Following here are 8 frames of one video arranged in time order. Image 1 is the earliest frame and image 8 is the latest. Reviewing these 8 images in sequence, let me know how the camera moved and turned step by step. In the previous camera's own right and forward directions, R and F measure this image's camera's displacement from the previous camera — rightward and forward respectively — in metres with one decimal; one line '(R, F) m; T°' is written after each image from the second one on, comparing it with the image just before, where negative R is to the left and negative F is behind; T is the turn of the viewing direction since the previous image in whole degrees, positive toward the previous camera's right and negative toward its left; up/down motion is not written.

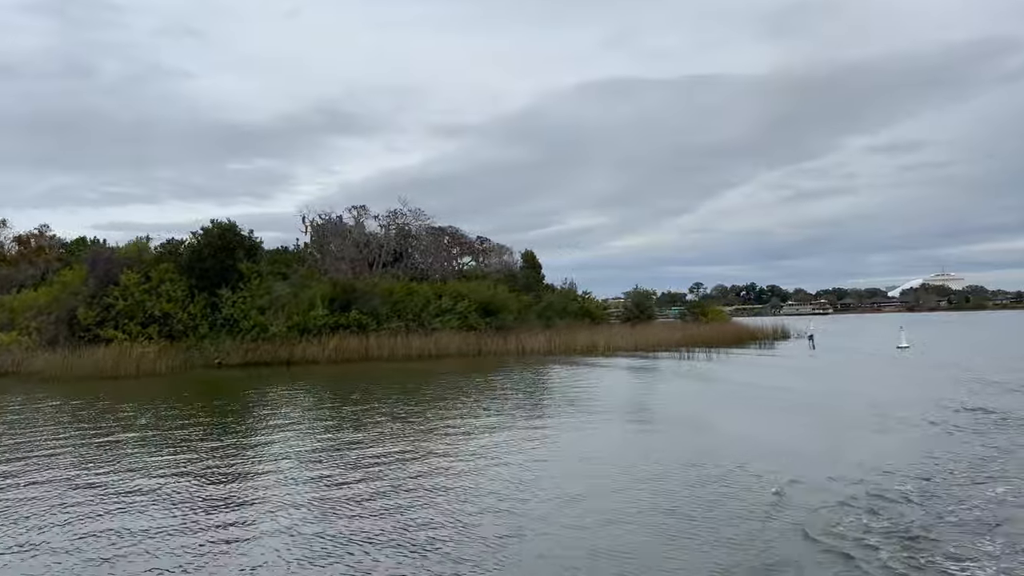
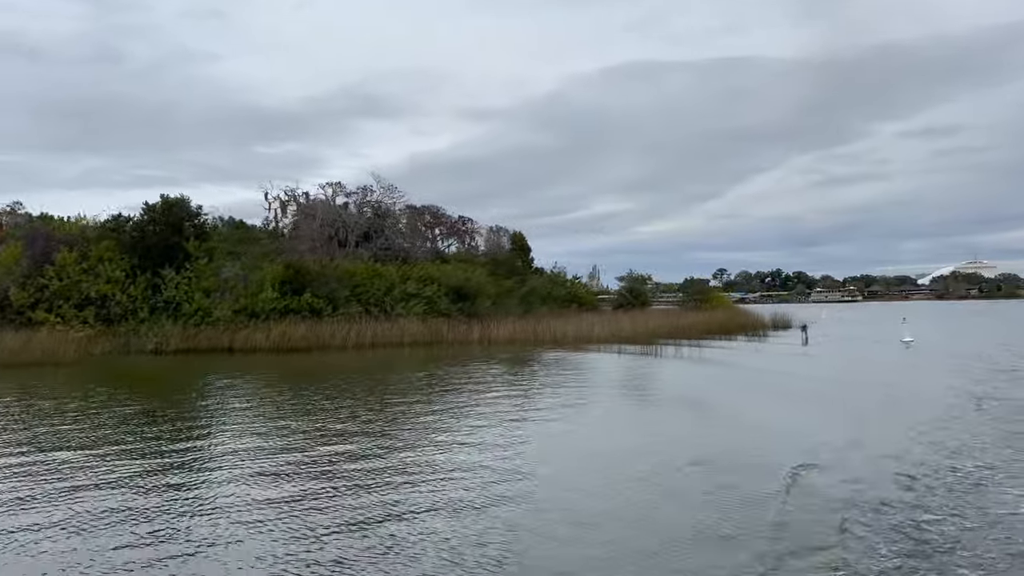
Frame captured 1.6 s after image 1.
(+1.6, +2.1) m; -2°
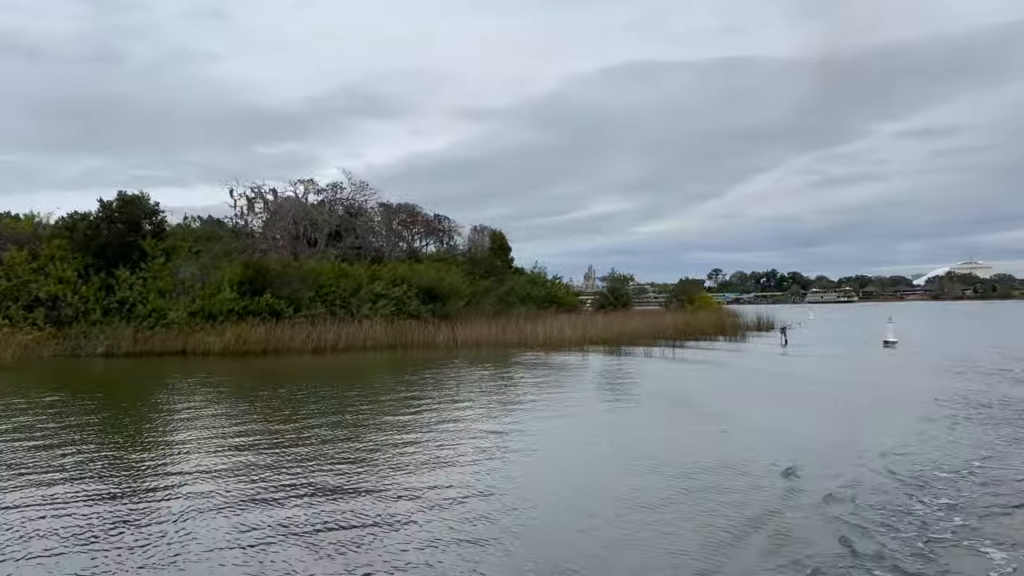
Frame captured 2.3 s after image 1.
(+0.7, +0.9) m; 0°
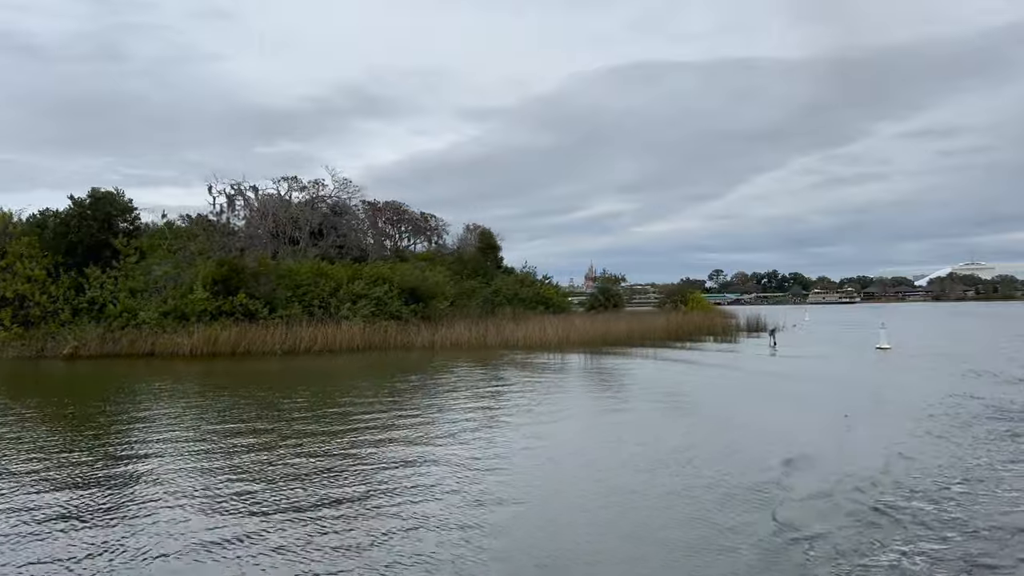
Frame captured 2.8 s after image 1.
(+0.5, +0.6) m; 0°
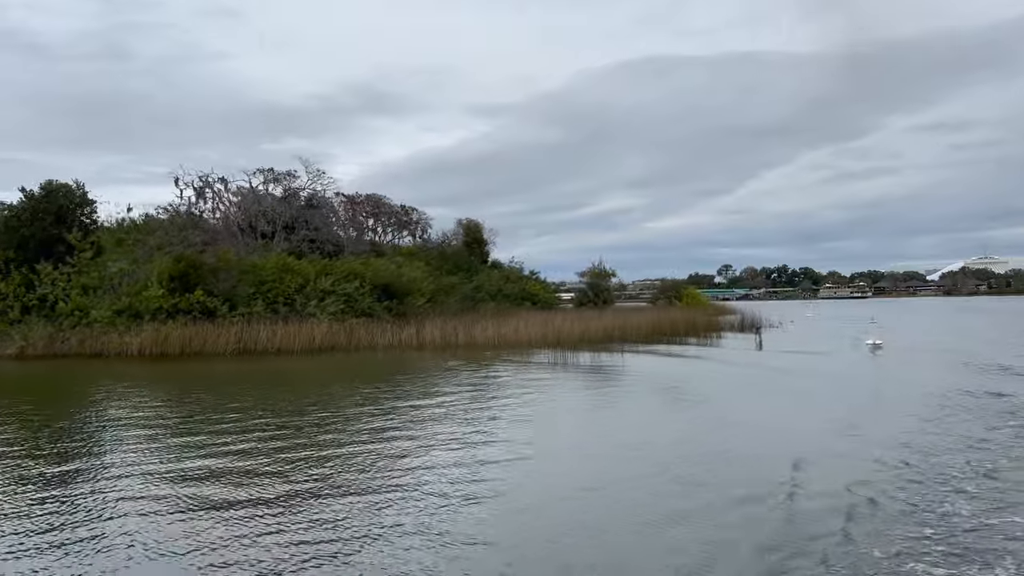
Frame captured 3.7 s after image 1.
(+0.9, +1.2) m; -1°
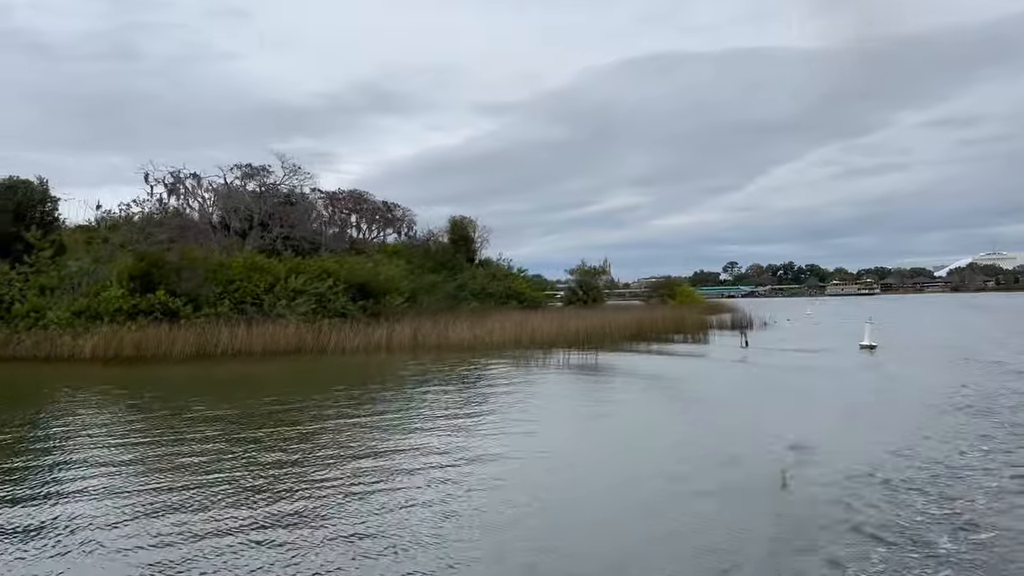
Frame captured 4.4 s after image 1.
(+0.7, +0.9) m; 0°
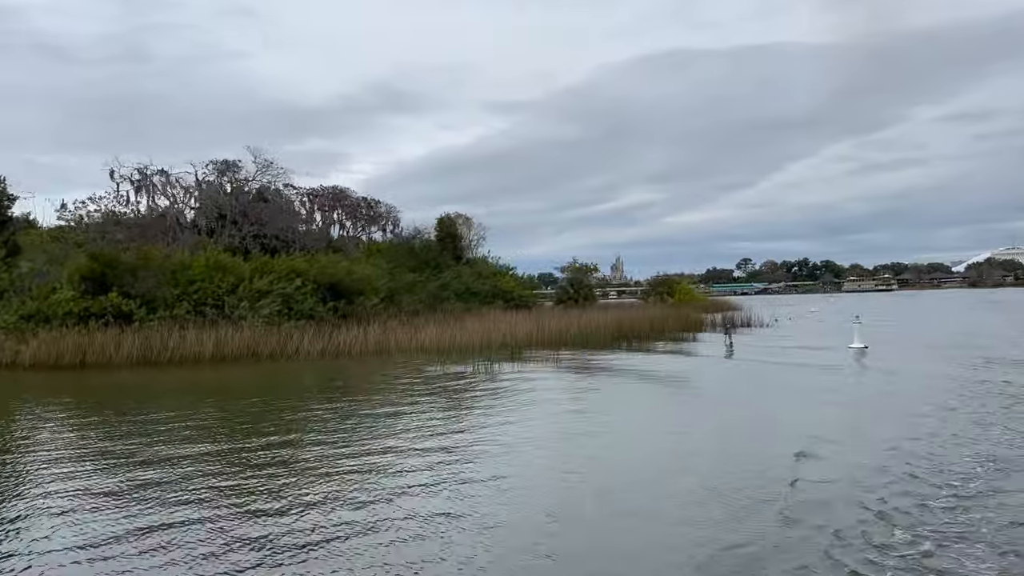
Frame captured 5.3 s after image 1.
(+0.9, +1.1) m; -1°
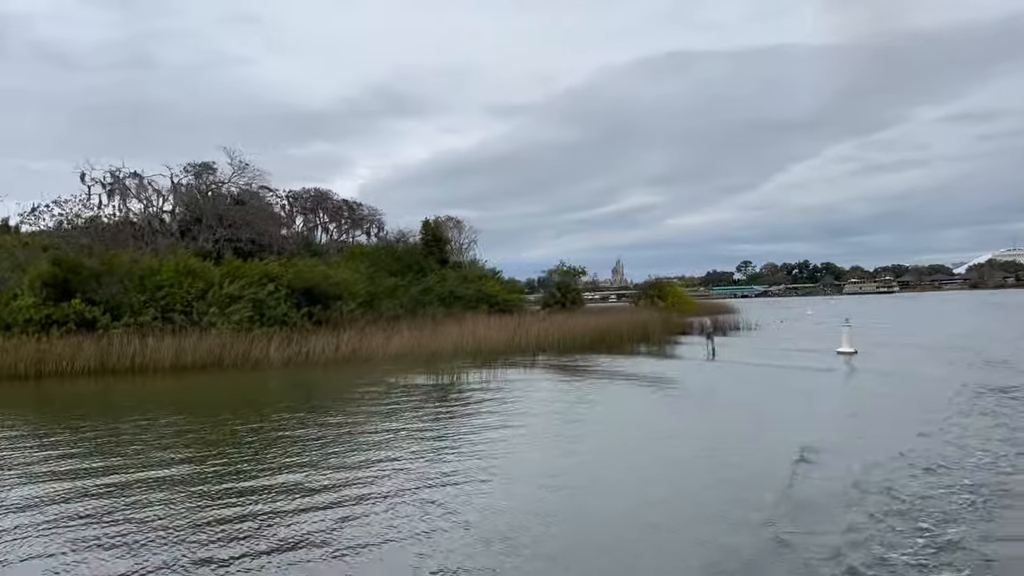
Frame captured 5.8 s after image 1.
(+0.5, +0.6) m; 0°
